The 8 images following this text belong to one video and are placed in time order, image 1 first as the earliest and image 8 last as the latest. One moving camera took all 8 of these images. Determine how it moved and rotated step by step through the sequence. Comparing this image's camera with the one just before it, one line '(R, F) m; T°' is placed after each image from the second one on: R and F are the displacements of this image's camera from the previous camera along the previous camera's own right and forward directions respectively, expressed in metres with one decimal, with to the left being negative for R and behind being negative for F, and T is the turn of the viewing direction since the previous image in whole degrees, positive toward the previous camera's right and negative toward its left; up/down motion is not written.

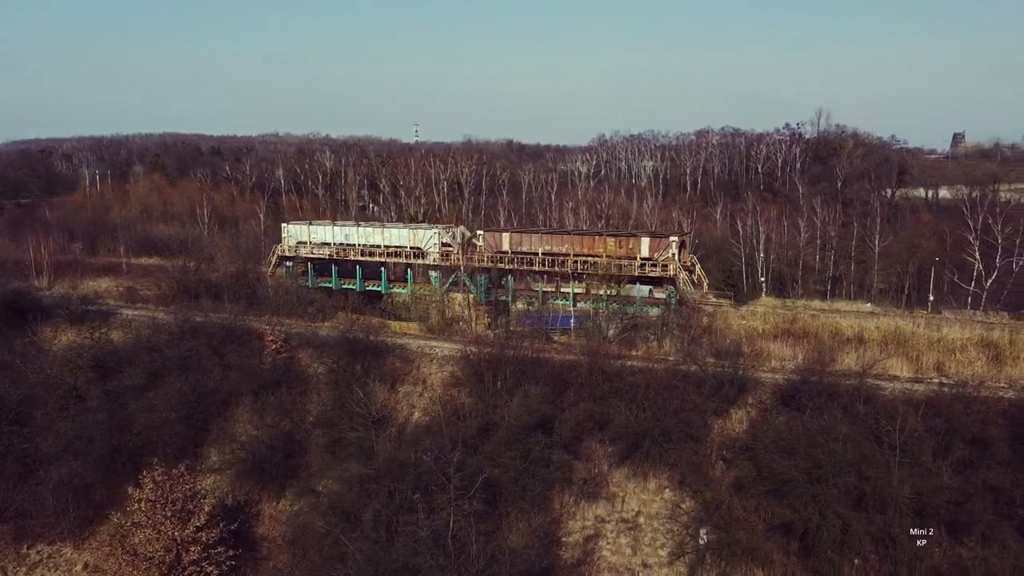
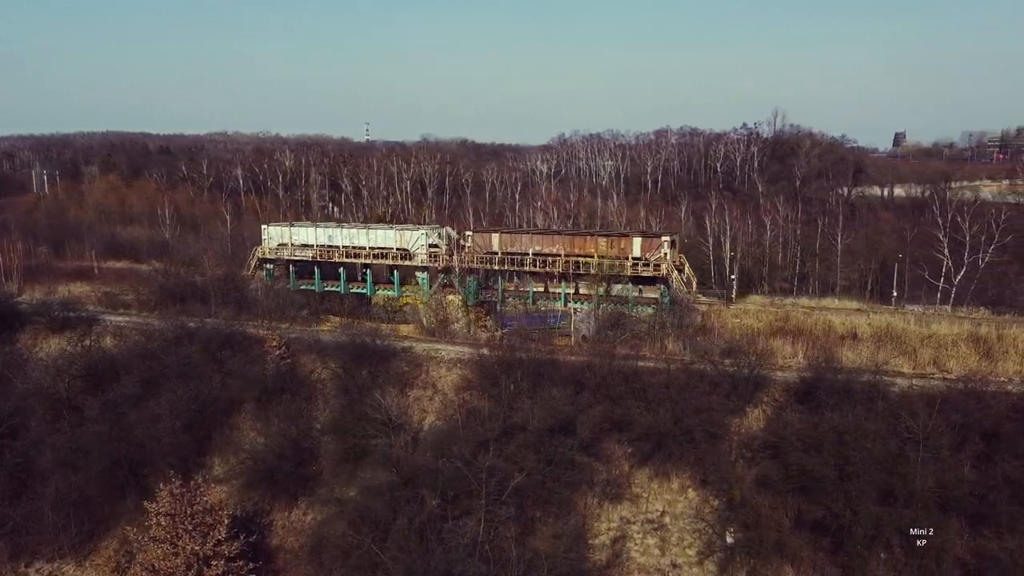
(-1.2, +0.2) m; +3°
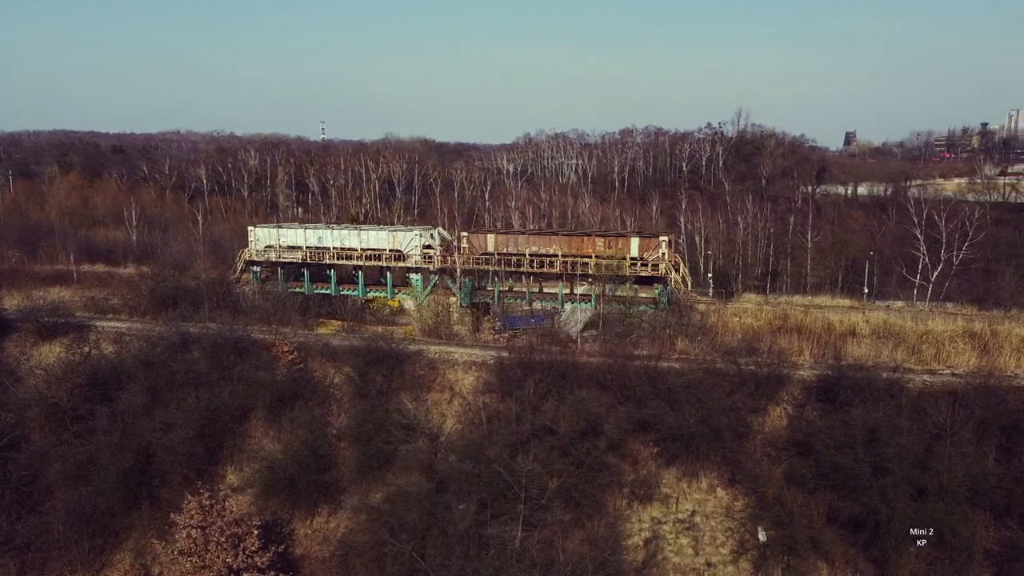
(-1.2, +0.1) m; +3°
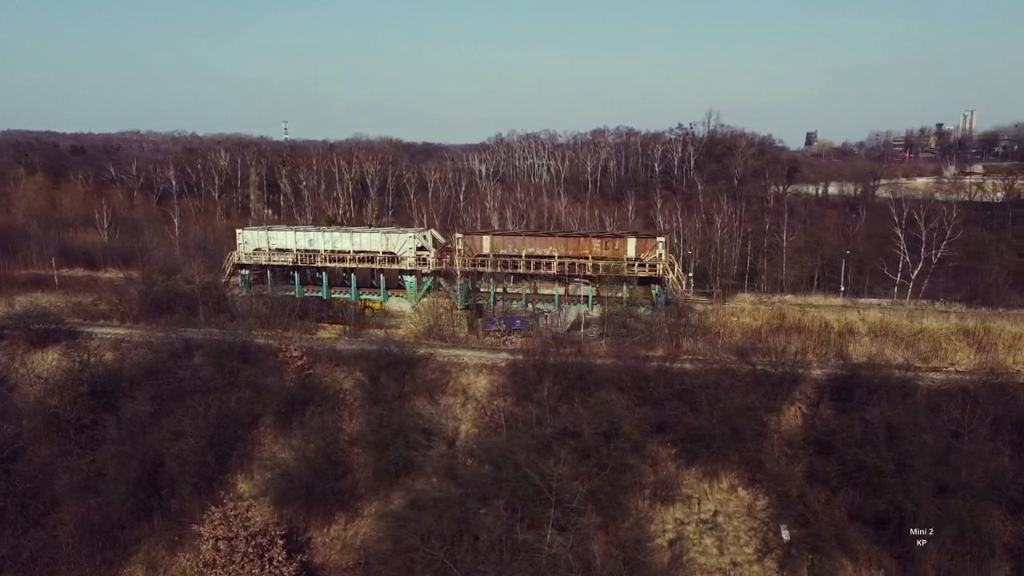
(-1.0, +0.1) m; +2°
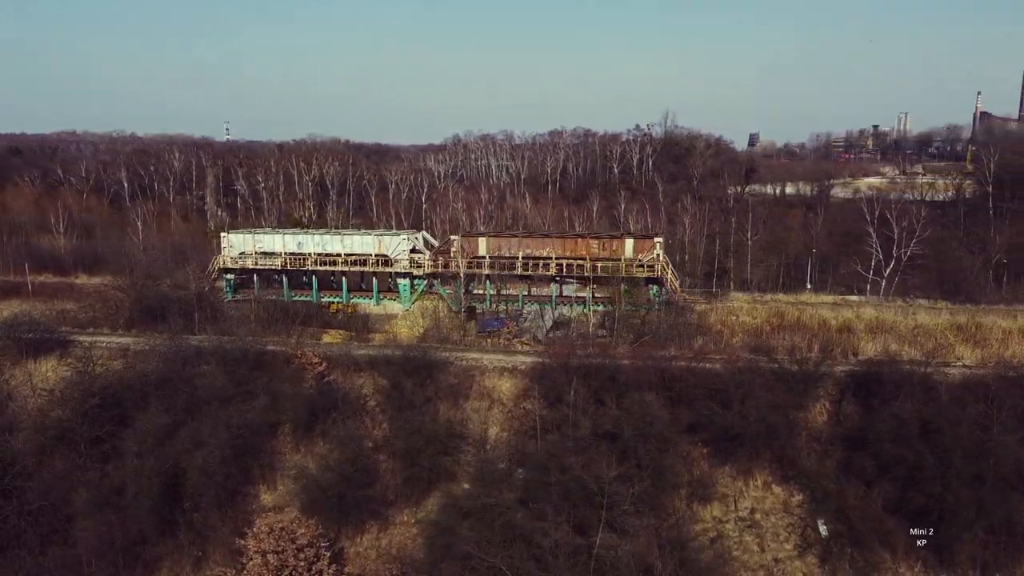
(-1.5, +0.1) m; +3°
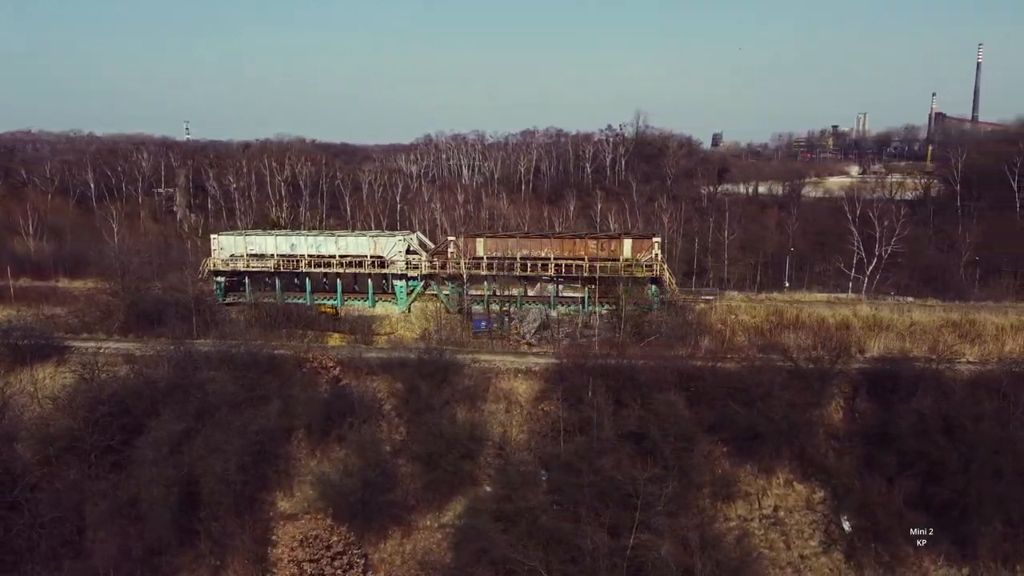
(-1.0, +0.1) m; +2°
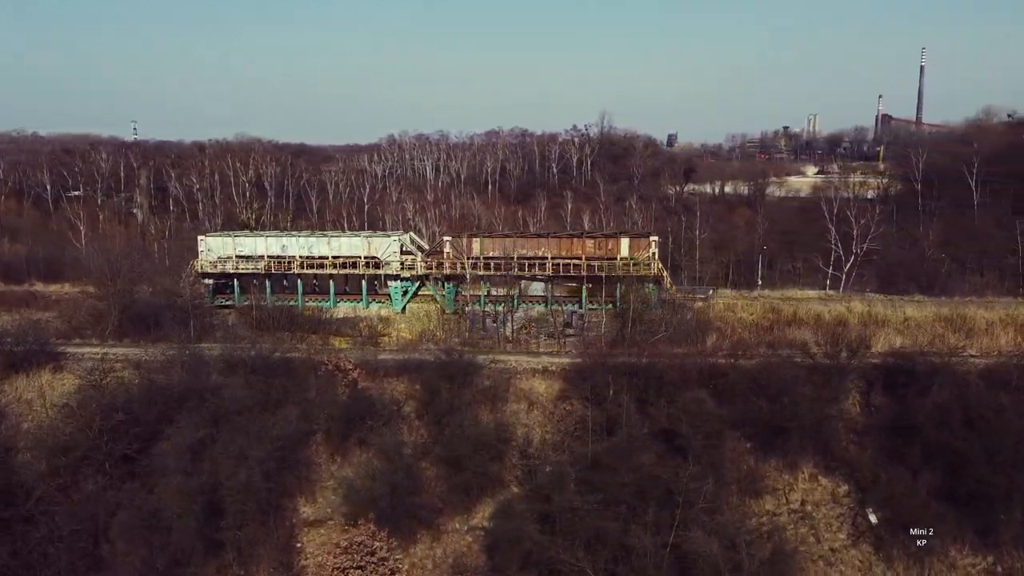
(-1.3, +0.1) m; +3°
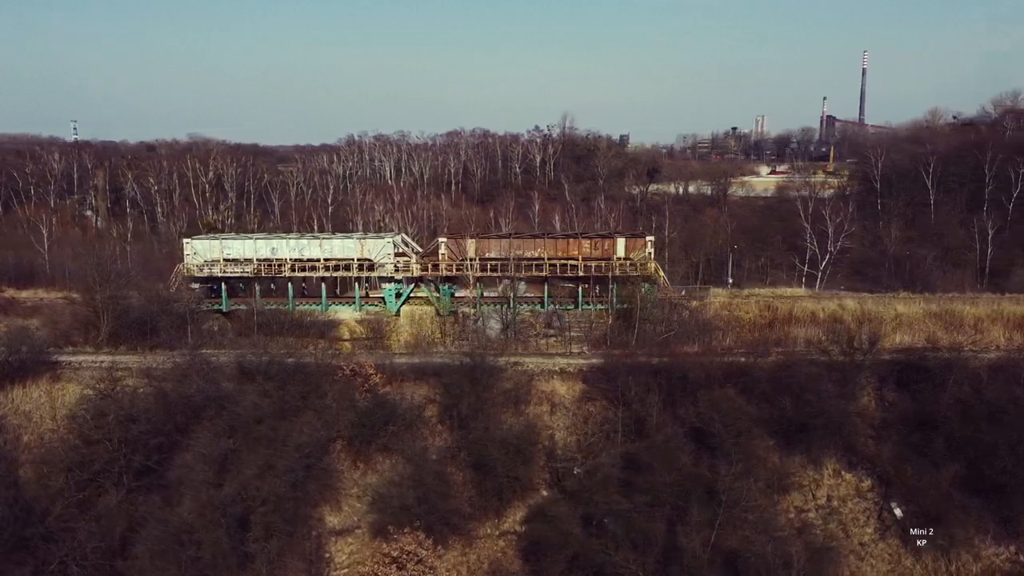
(-1.4, +0.1) m; +3°
